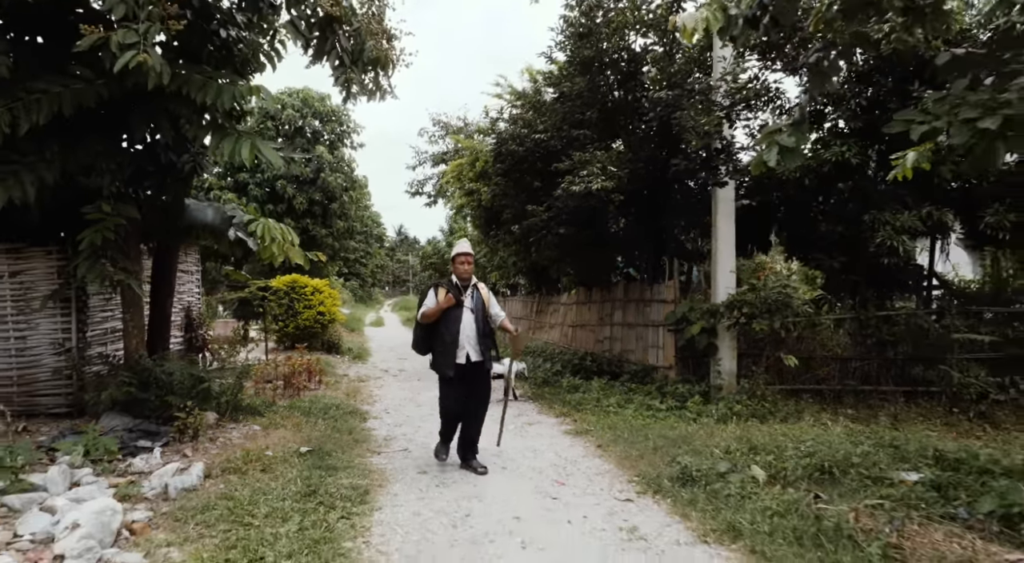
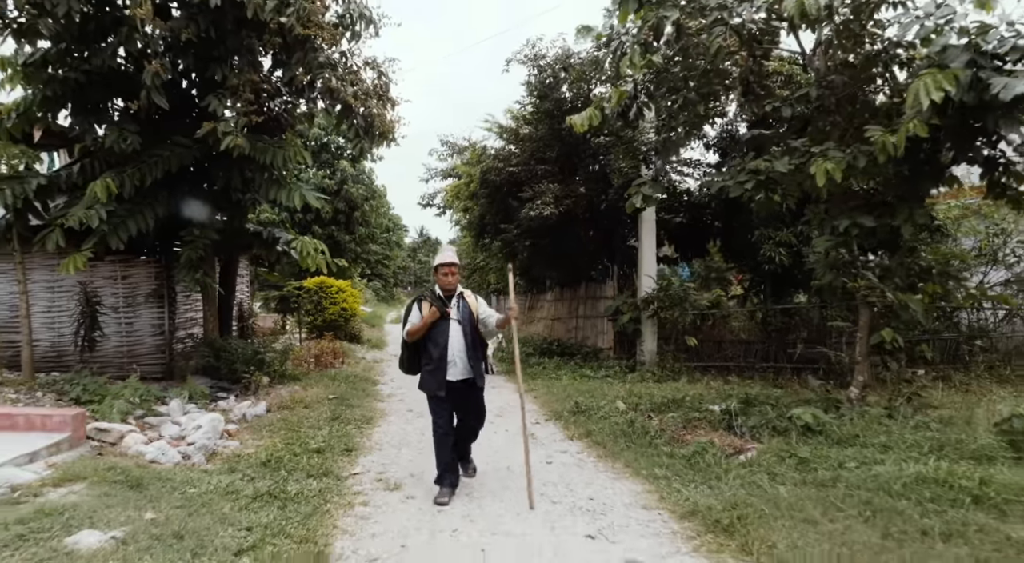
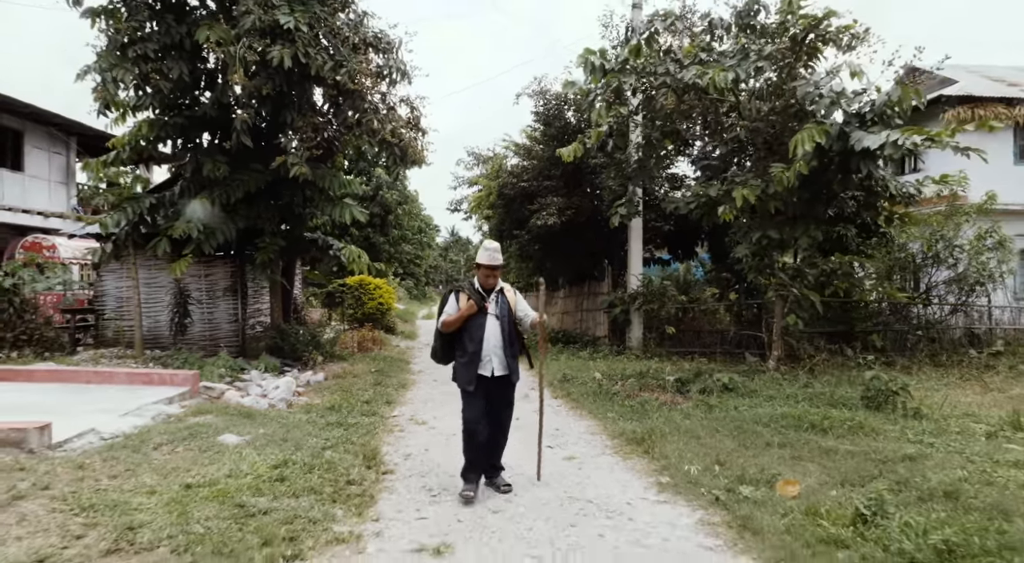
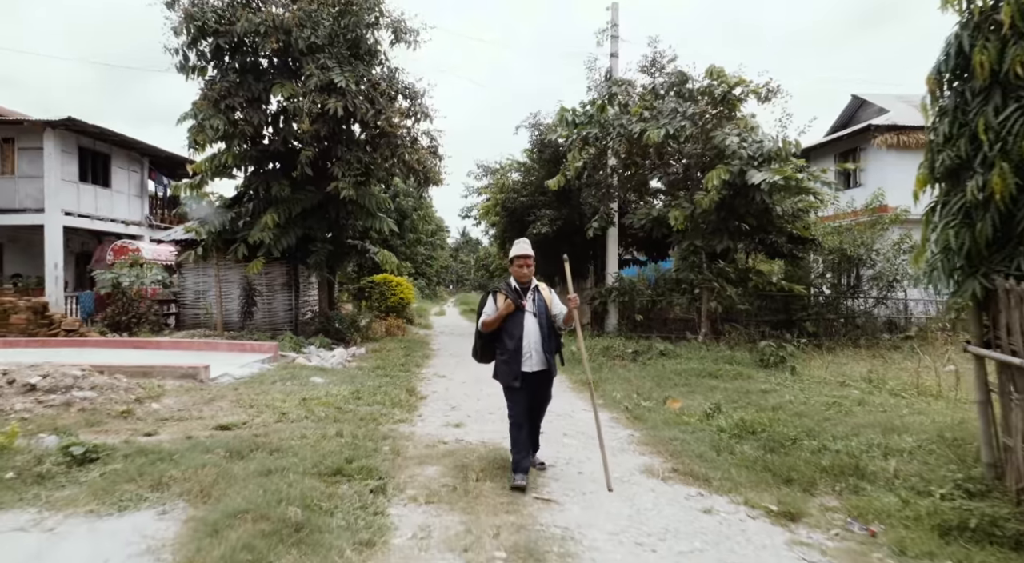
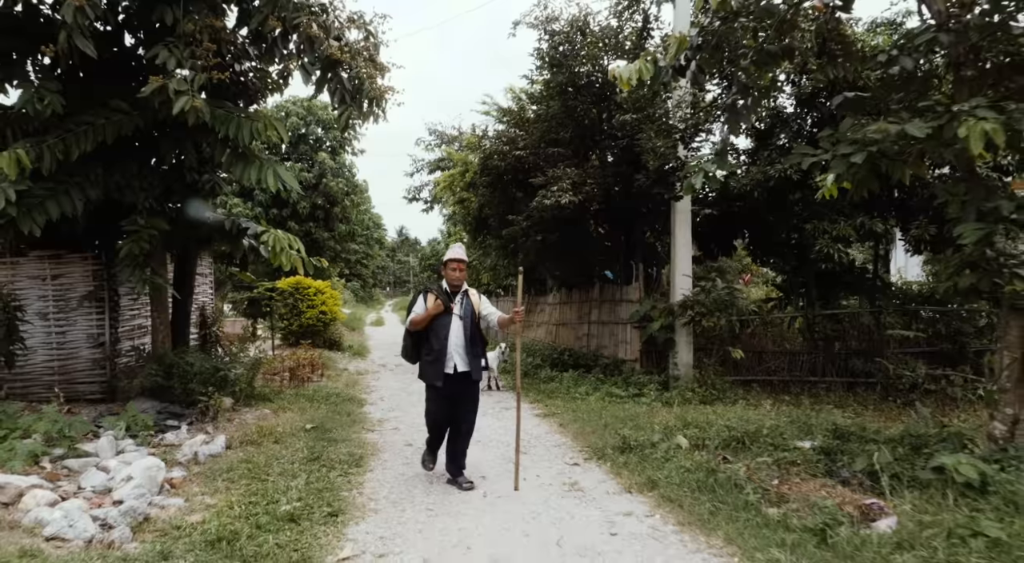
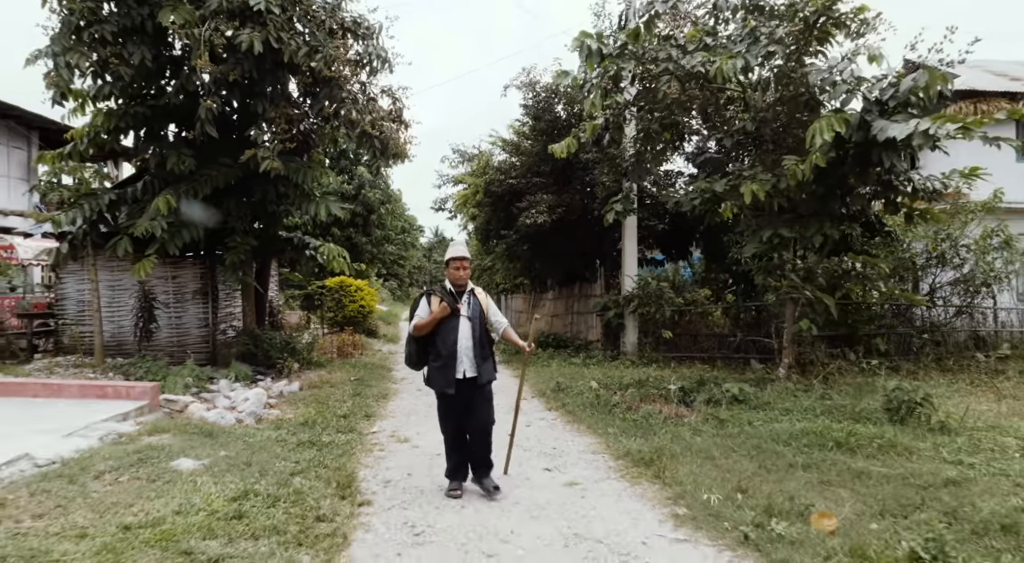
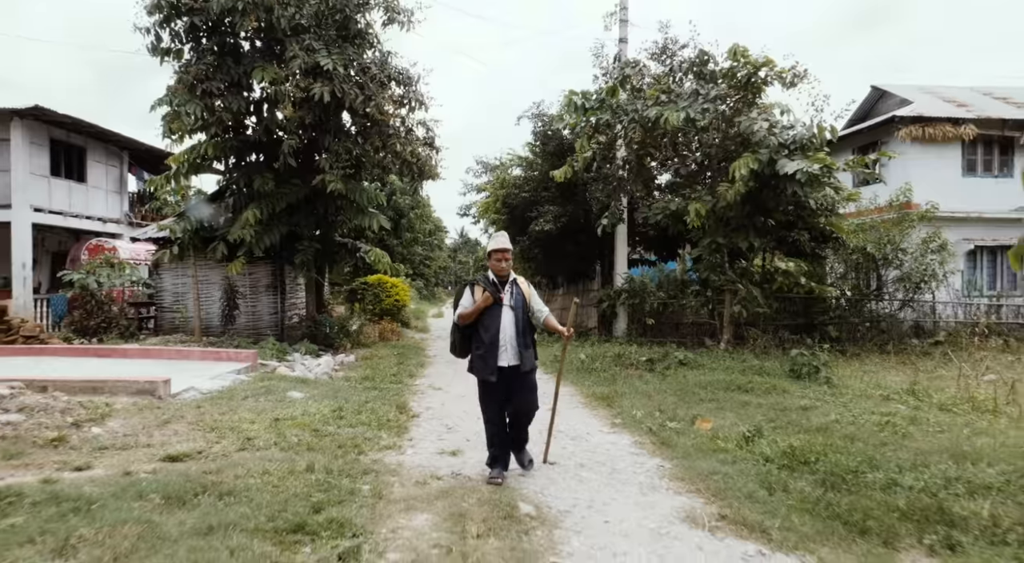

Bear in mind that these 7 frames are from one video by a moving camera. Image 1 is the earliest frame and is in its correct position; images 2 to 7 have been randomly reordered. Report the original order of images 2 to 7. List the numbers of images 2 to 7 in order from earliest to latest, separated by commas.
5, 2, 6, 3, 7, 4
